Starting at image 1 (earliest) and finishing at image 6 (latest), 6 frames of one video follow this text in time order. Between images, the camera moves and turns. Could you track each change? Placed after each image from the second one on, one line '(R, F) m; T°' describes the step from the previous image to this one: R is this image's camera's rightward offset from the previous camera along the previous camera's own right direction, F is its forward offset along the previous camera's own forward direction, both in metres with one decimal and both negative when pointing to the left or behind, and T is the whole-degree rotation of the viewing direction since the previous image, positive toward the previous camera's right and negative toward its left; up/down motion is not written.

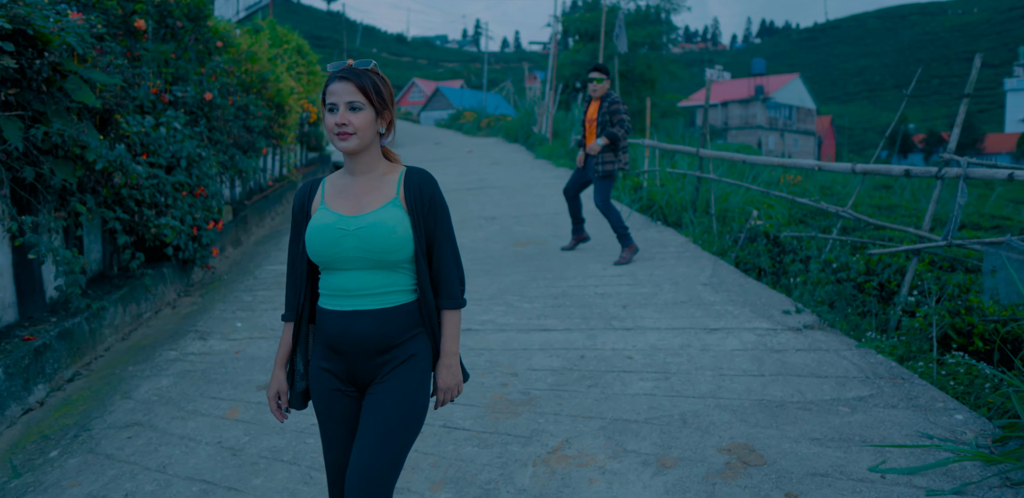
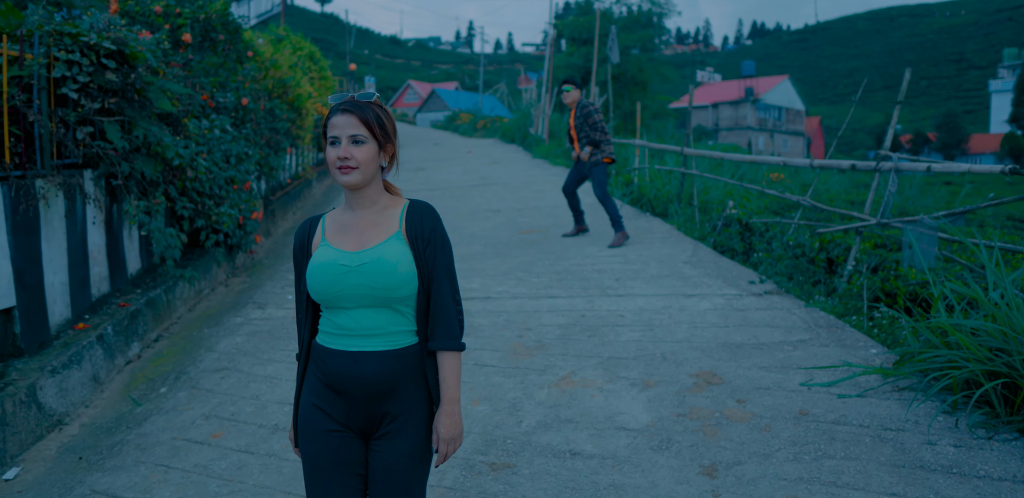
(-0.1, -0.9) m; +1°
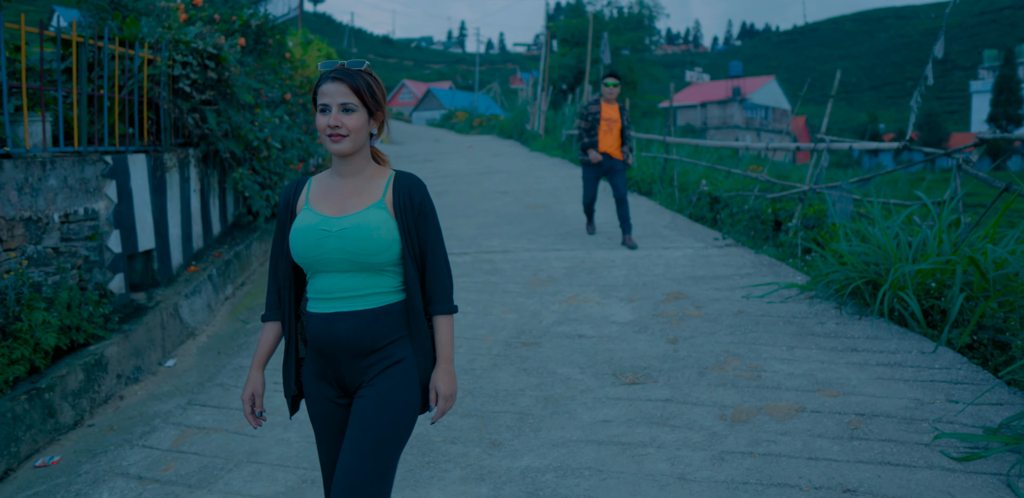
(-0.2, -1.4) m; +1°
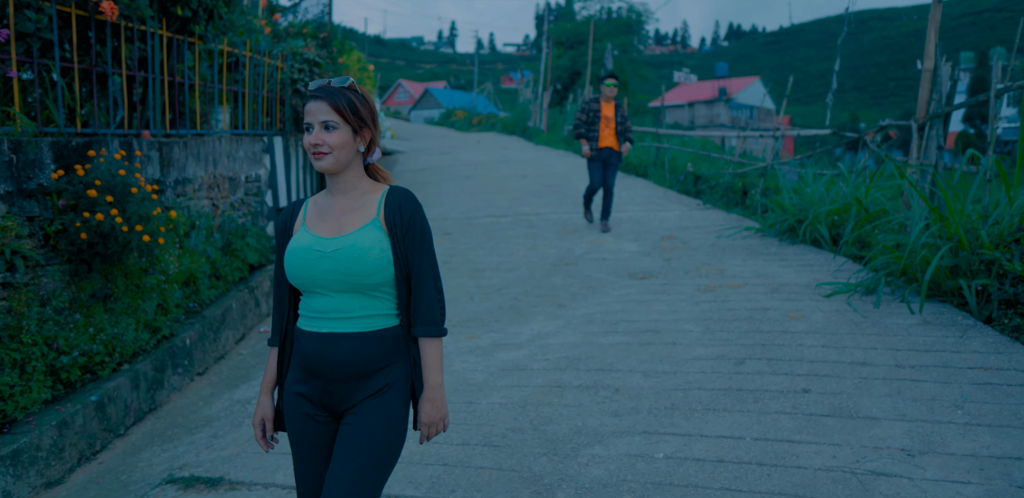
(-0.5, -2.0) m; +1°
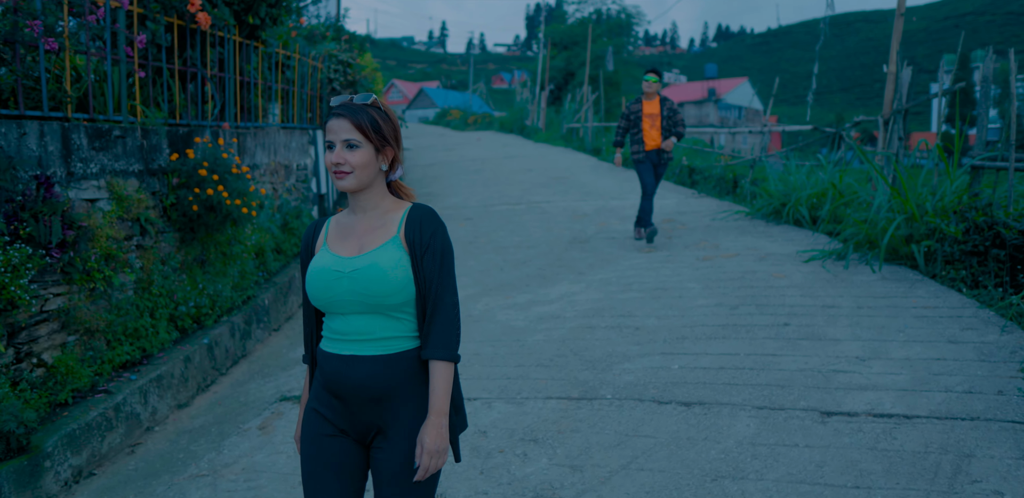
(-0.3, -0.9) m; +1°
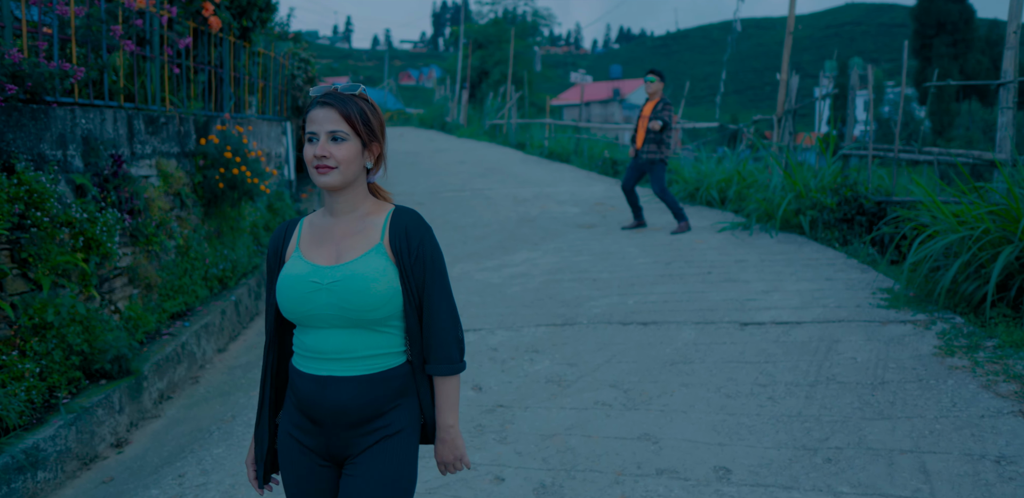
(-0.6, -1.0) m; +7°
